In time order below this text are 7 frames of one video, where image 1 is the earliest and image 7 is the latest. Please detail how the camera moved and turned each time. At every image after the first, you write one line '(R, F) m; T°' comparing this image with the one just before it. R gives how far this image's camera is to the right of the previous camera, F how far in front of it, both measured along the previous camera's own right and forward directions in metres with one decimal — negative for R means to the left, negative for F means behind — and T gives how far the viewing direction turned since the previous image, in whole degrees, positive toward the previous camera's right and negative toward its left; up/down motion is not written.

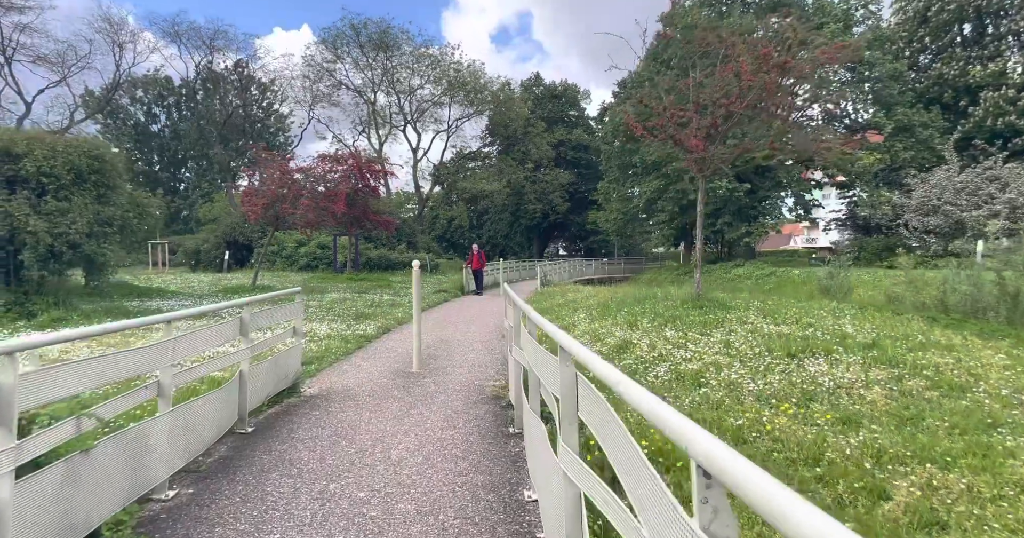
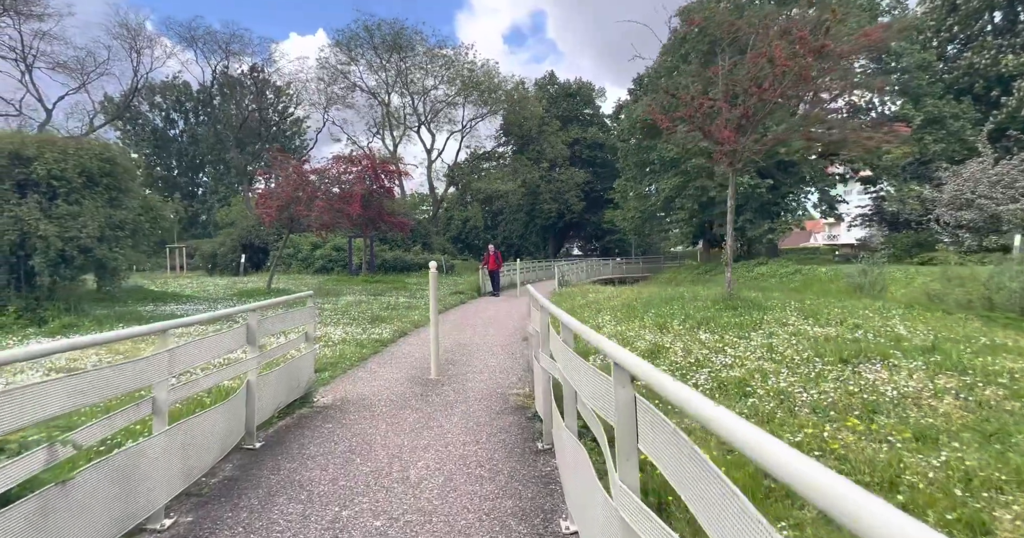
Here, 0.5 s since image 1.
(-0.1, +0.4) m; -2°
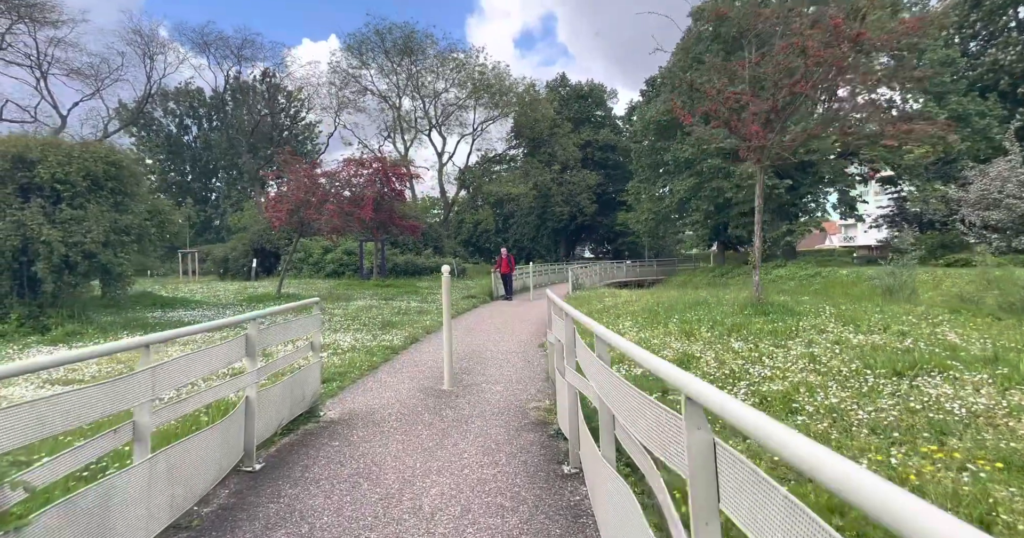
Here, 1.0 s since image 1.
(-0.1, +0.4) m; -1°
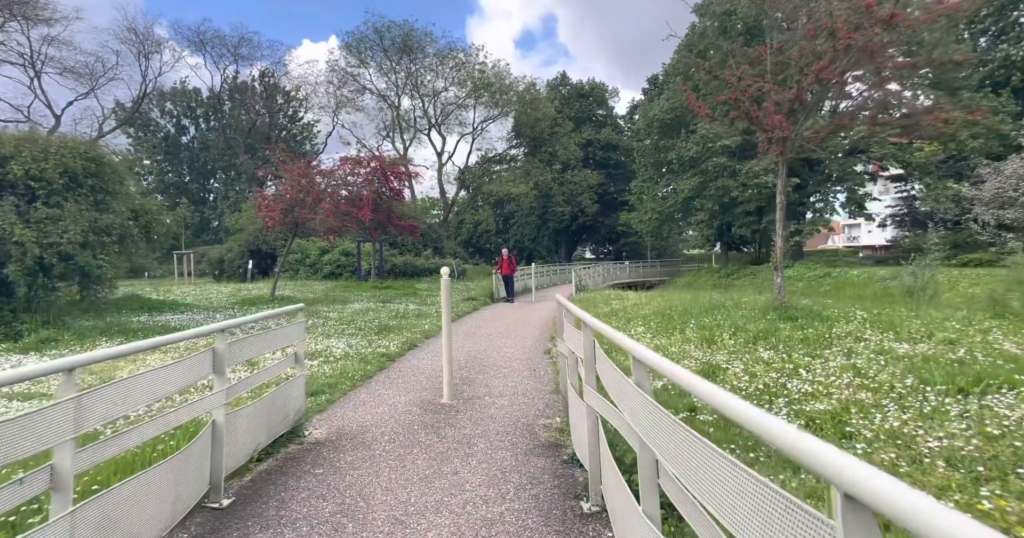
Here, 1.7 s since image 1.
(-0.1, +0.6) m; 0°
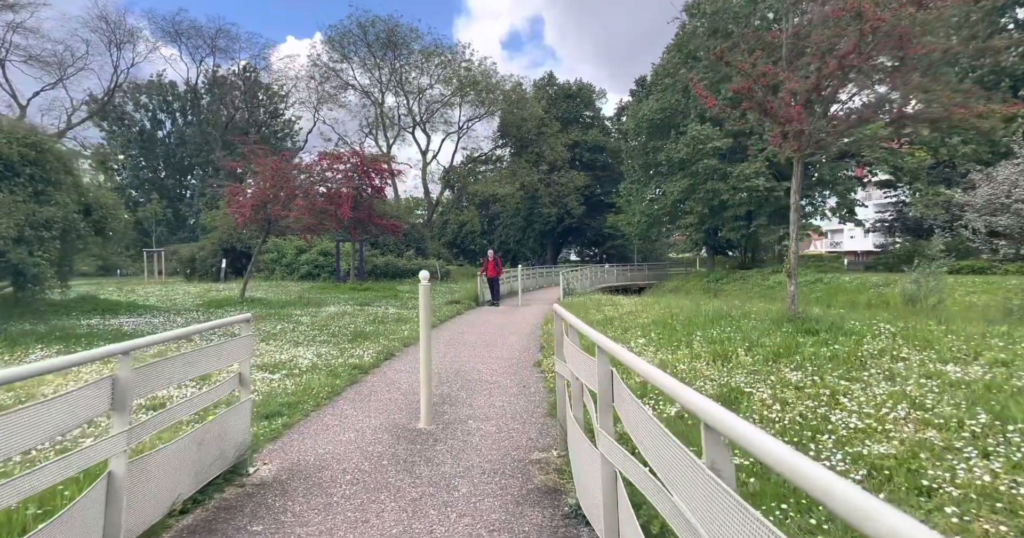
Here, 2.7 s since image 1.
(0.0, +0.9) m; +2°
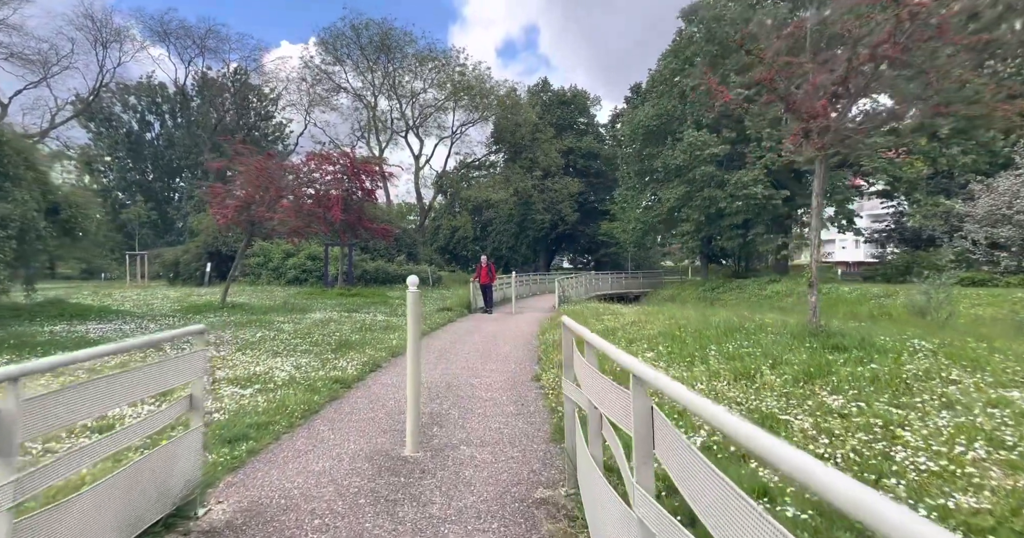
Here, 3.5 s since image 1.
(-0.1, +0.7) m; +1°
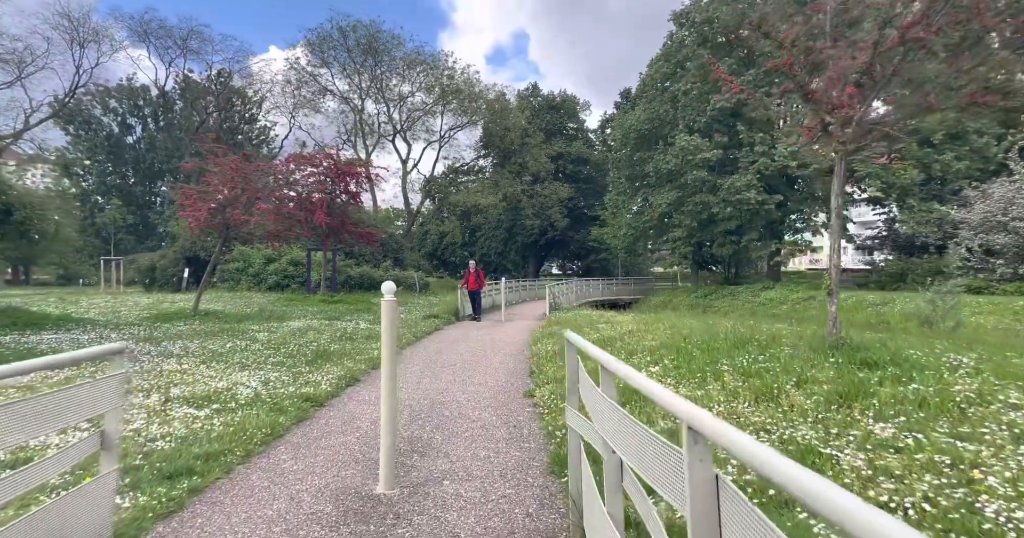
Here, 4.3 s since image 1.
(0.0, +0.7) m; +1°
